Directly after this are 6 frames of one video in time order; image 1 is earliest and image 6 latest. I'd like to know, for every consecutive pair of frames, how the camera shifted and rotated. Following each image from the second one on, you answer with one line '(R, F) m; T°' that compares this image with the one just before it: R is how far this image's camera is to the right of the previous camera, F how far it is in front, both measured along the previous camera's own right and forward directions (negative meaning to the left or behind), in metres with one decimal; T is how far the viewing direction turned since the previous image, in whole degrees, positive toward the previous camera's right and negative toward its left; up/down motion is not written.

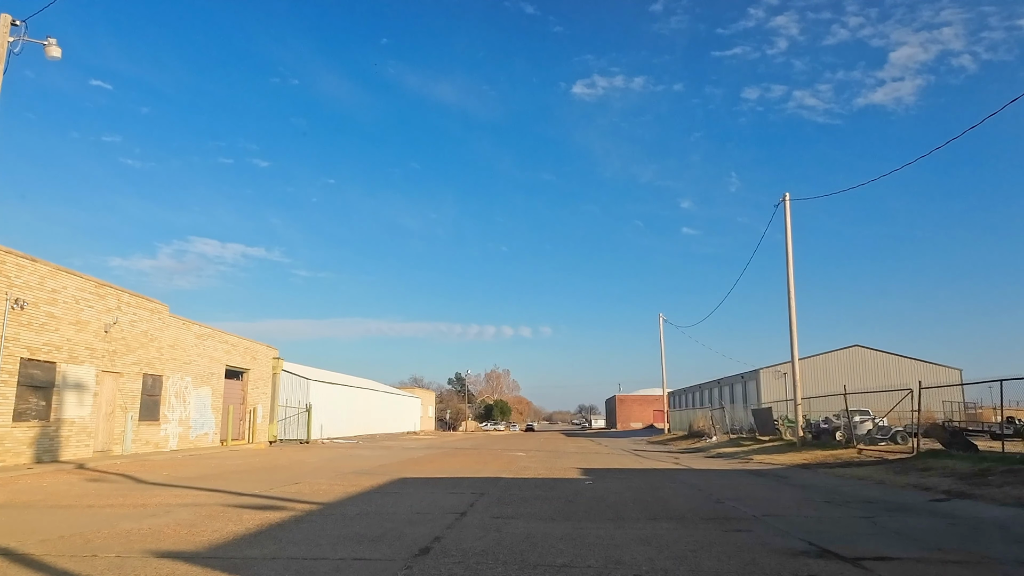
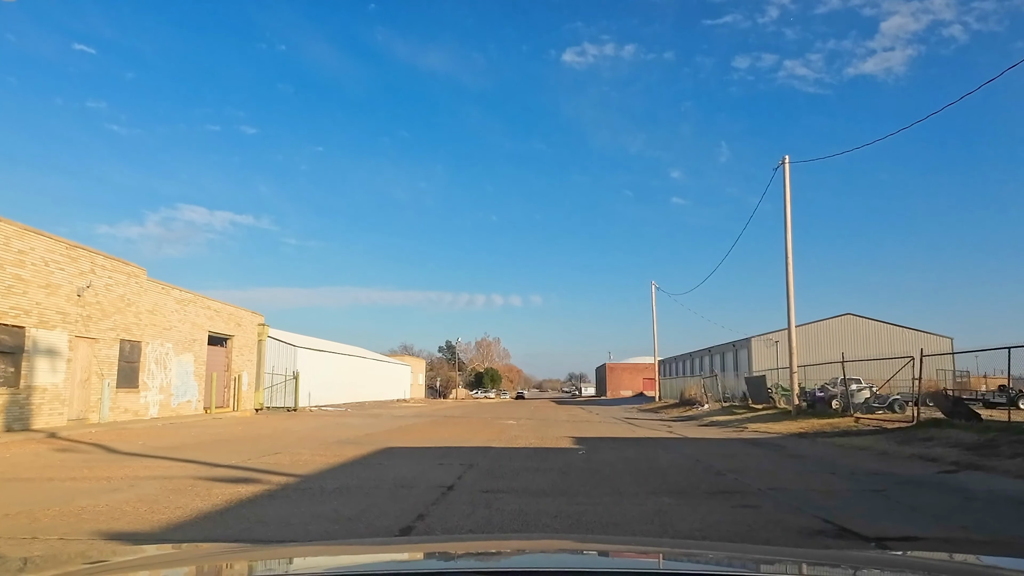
(0.0, +0.8) m; +1°
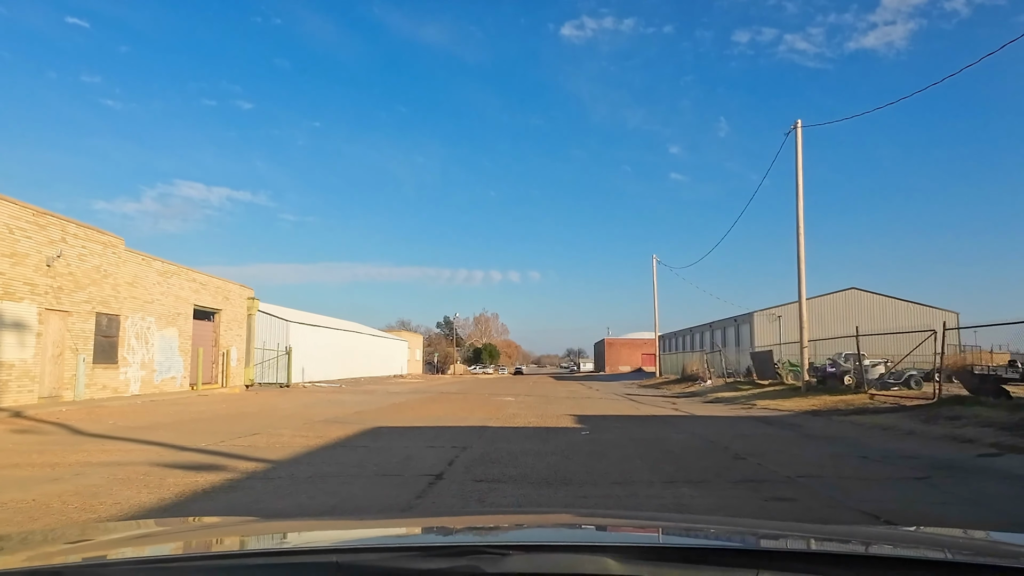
(0.0, +1.2) m; 0°
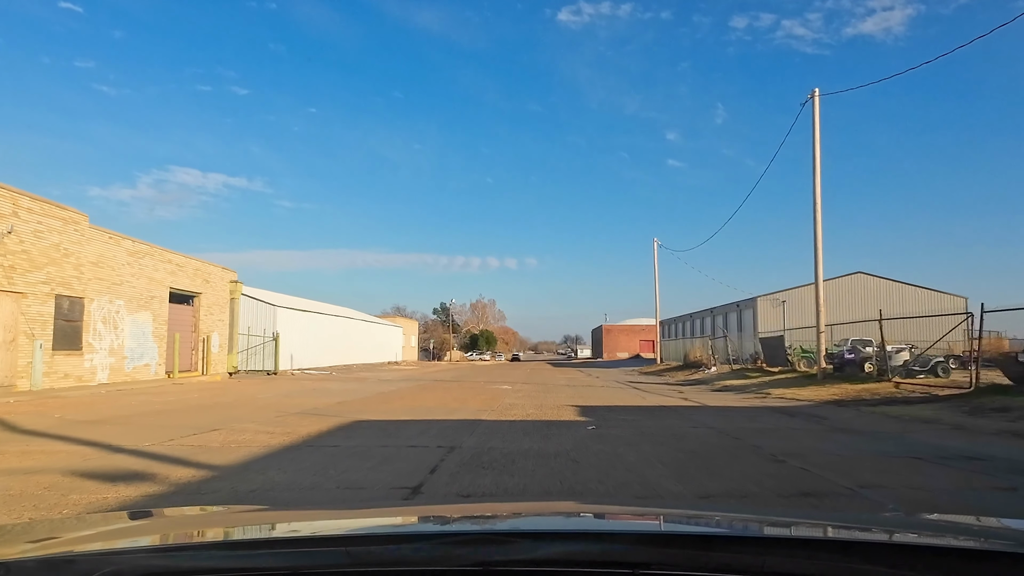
(0.0, +1.7) m; 0°
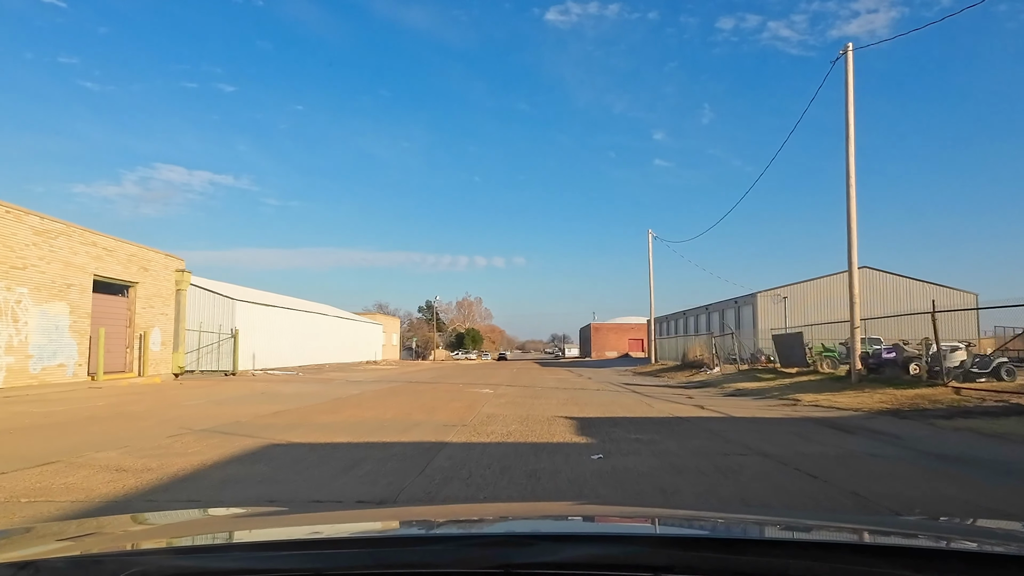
(+0.2, +3.7) m; +1°
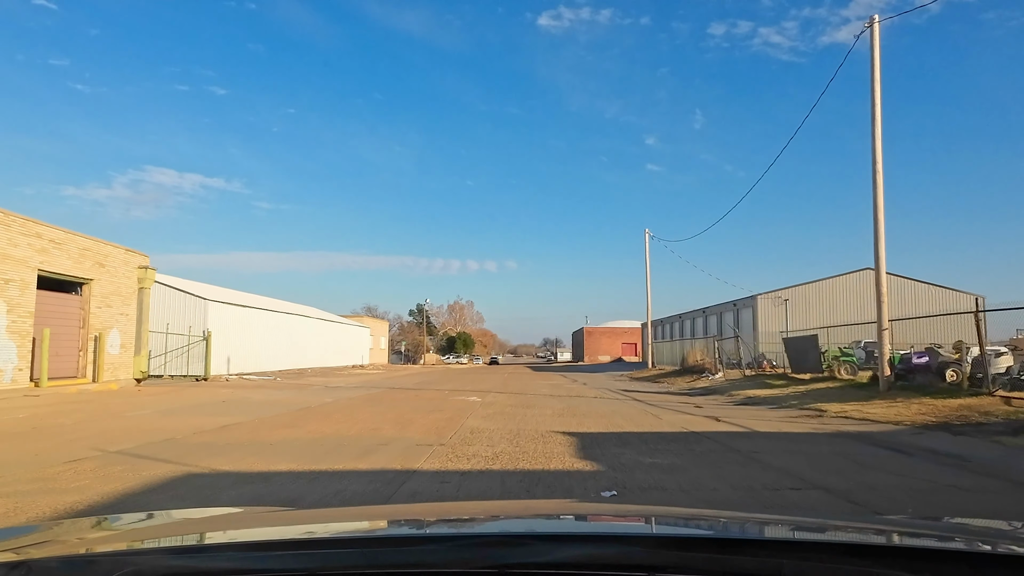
(+0.1, +2.2) m; +1°
